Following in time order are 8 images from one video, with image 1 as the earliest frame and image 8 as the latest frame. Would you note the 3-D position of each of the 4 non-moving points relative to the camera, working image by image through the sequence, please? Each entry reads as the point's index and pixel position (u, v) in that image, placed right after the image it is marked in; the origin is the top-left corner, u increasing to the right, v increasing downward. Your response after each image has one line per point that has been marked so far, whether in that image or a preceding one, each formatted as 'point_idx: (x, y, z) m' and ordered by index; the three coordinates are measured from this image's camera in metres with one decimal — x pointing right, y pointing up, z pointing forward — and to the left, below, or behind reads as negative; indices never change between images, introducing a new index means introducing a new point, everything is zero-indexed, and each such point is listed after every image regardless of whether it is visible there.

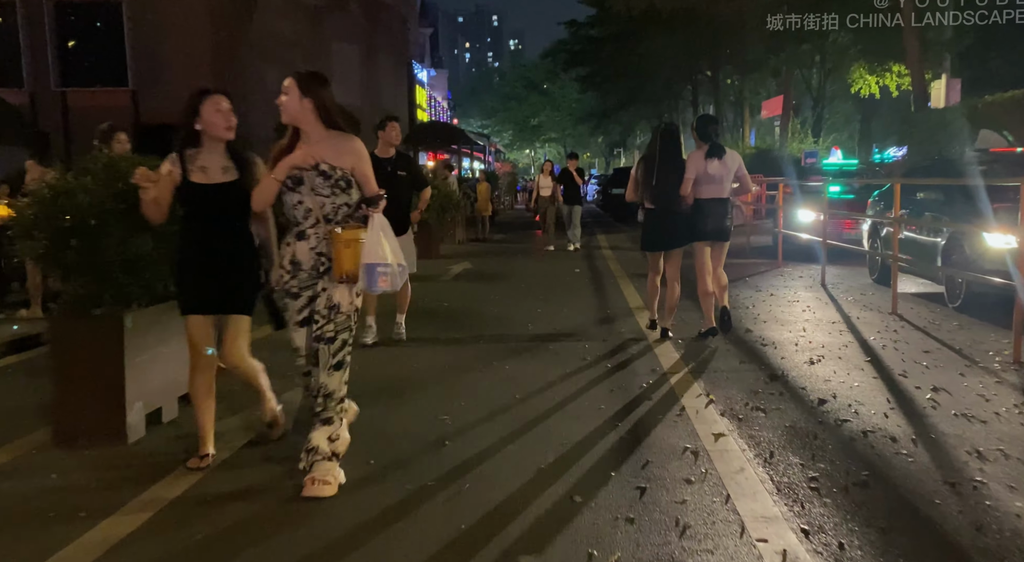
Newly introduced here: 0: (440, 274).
0: (-1.1, +0.1, +12.0) m
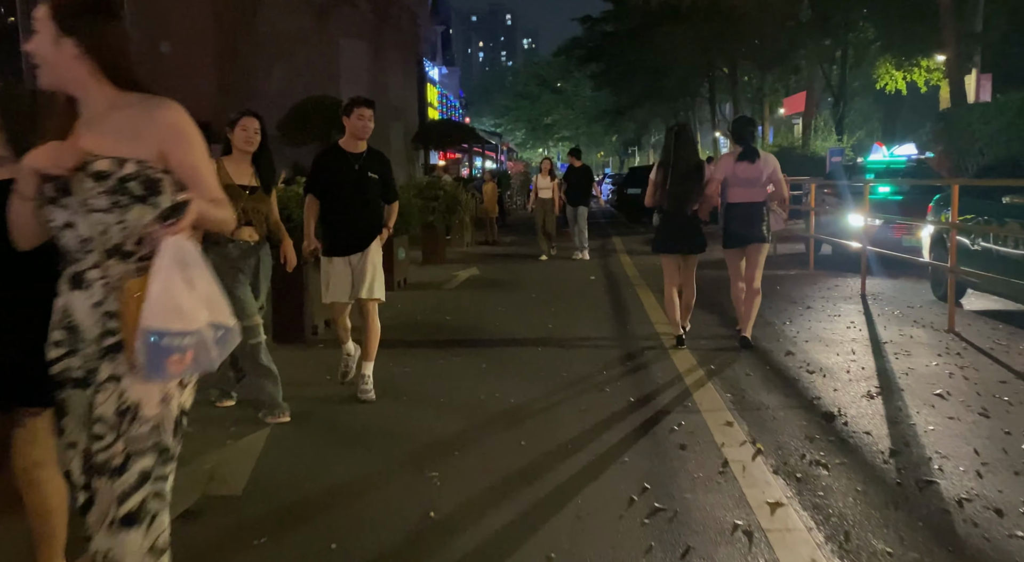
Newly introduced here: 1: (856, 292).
0: (-1.0, 0.0, +11.2) m
1: (+3.9, -0.2, +8.9) m
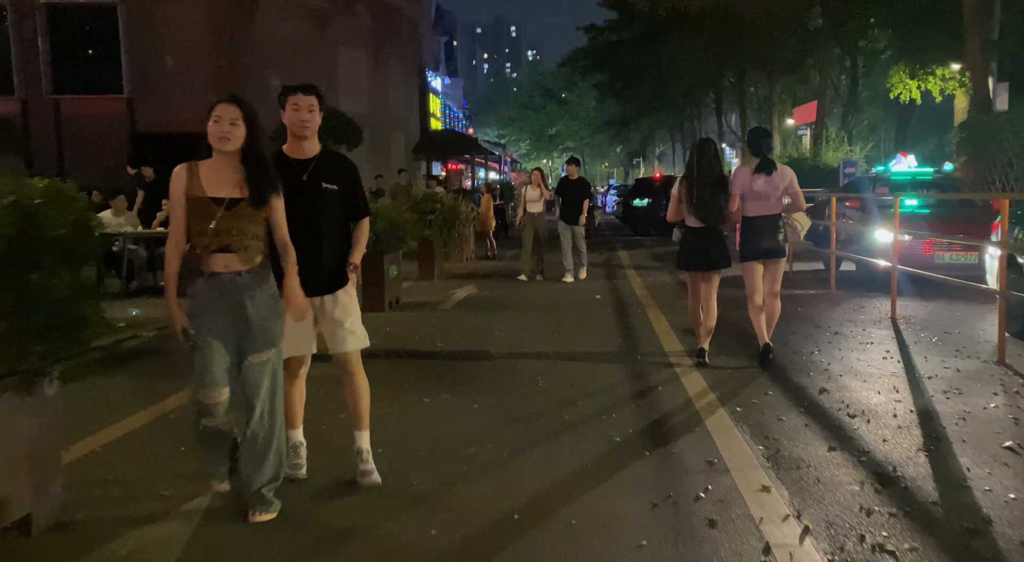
0: (-1.0, -0.3, +10.5) m
1: (+3.9, -0.4, +8.2) m
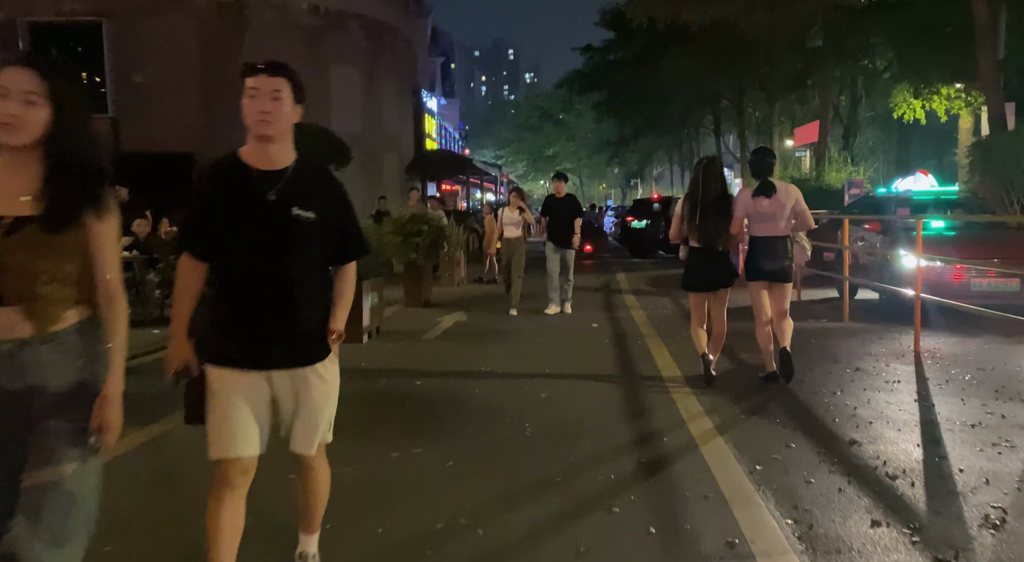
0: (-1.1, -0.6, +9.8) m
1: (+3.8, -0.7, +7.4) m
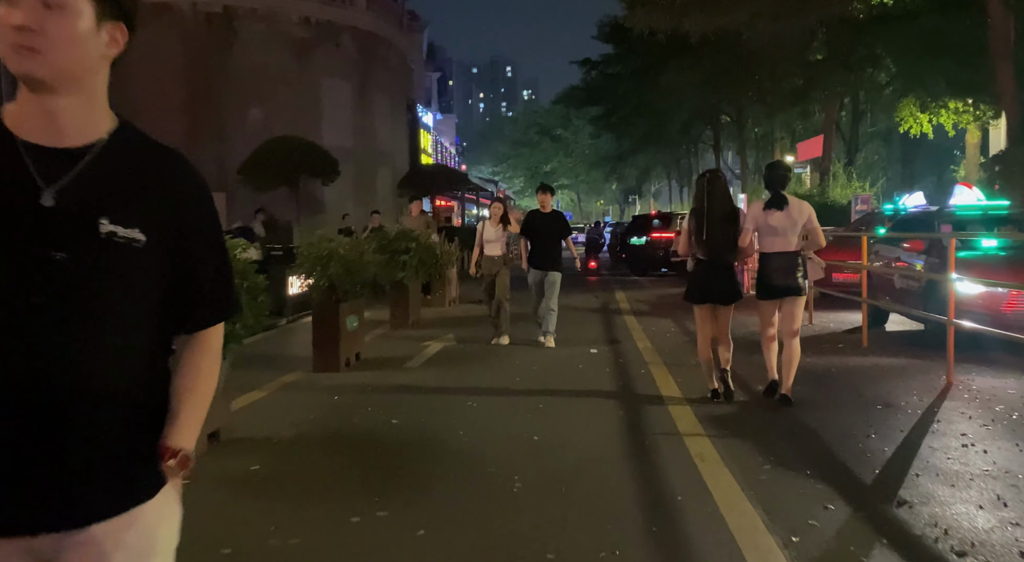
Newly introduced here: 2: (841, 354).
0: (-1.2, -0.9, +9.0) m
1: (+3.7, -0.9, +6.7) m
2: (+3.4, -0.7, +8.2) m
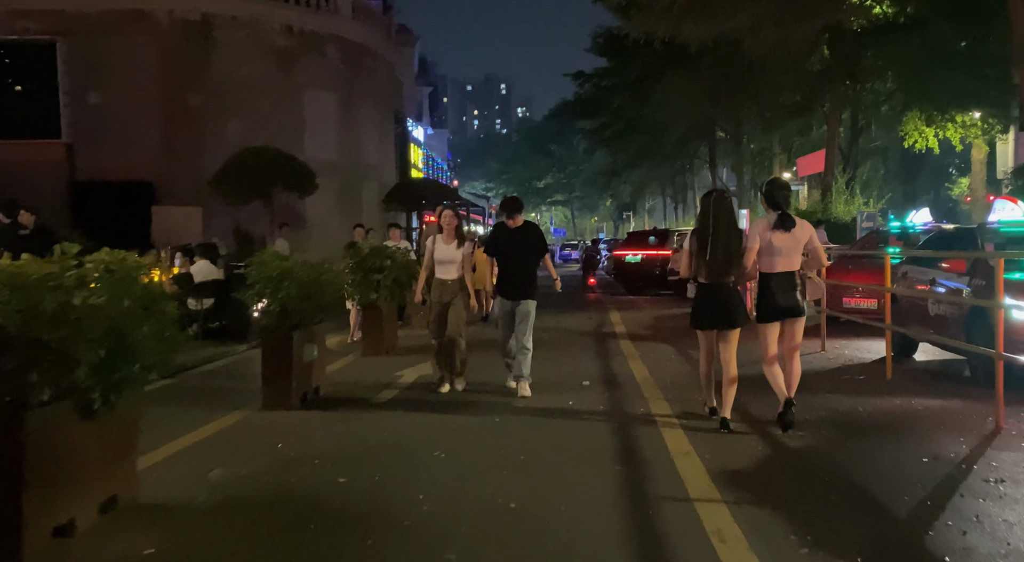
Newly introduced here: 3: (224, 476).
0: (-1.4, -1.1, +8.0) m
1: (+3.5, -1.1, +5.7) m
2: (+3.2, -1.0, +7.2) m
3: (-1.8, -1.2, +5.0) m
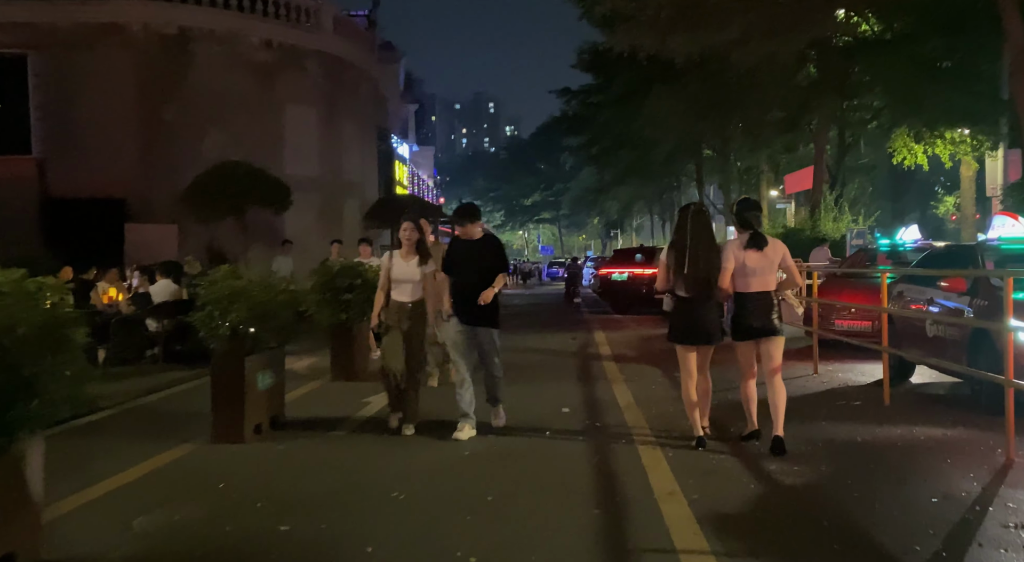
0: (-1.6, -1.3, +7.4) m
1: (+3.3, -1.2, +5.2) m
2: (+3.0, -1.1, +6.7) m
3: (-2.0, -1.3, +4.4) m
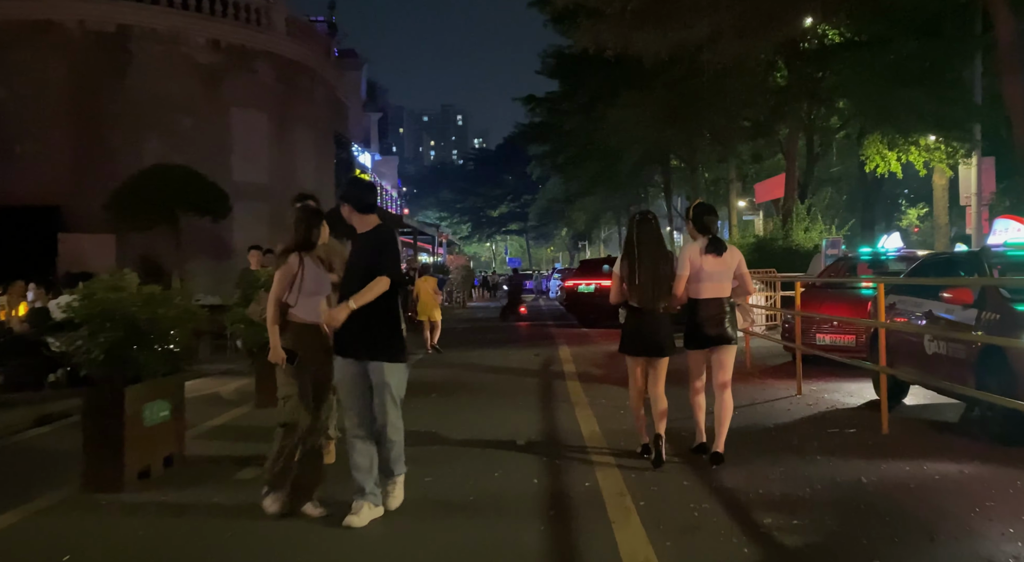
0: (-2.1, -1.4, +6.3) m
1: (+2.9, -1.3, +4.3) m
2: (+2.6, -1.2, +5.8) m
3: (-2.3, -1.4, +3.2) m
